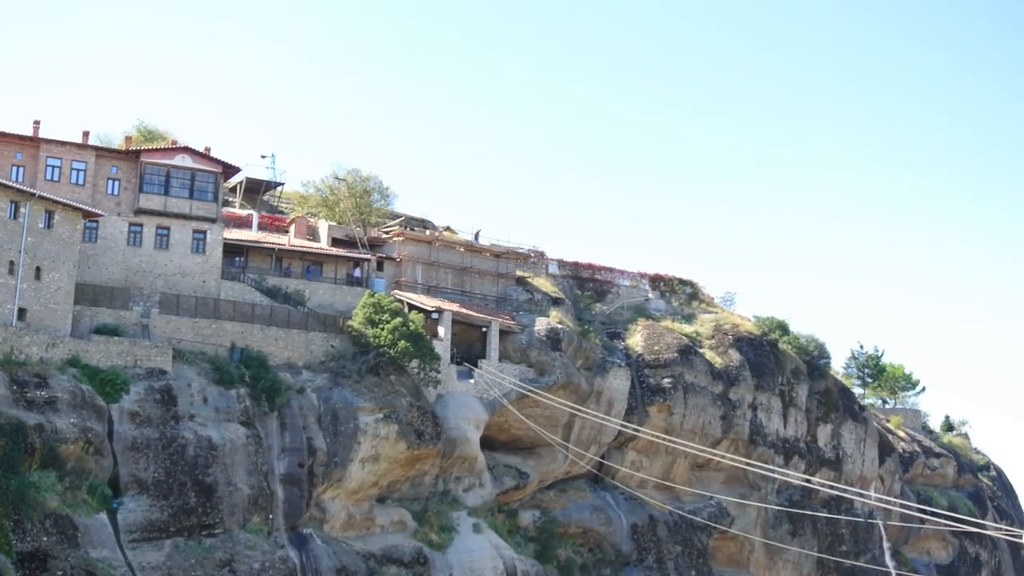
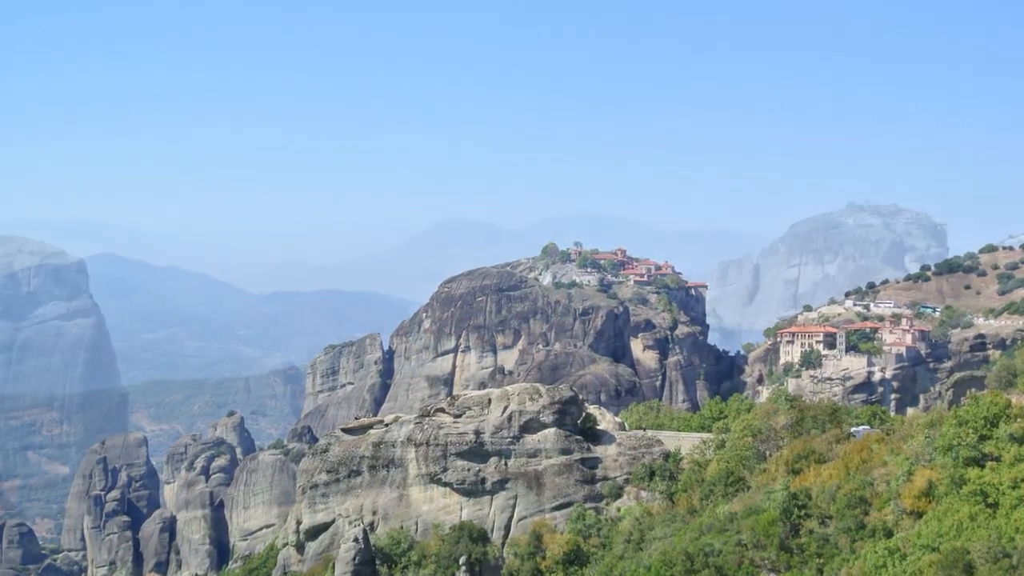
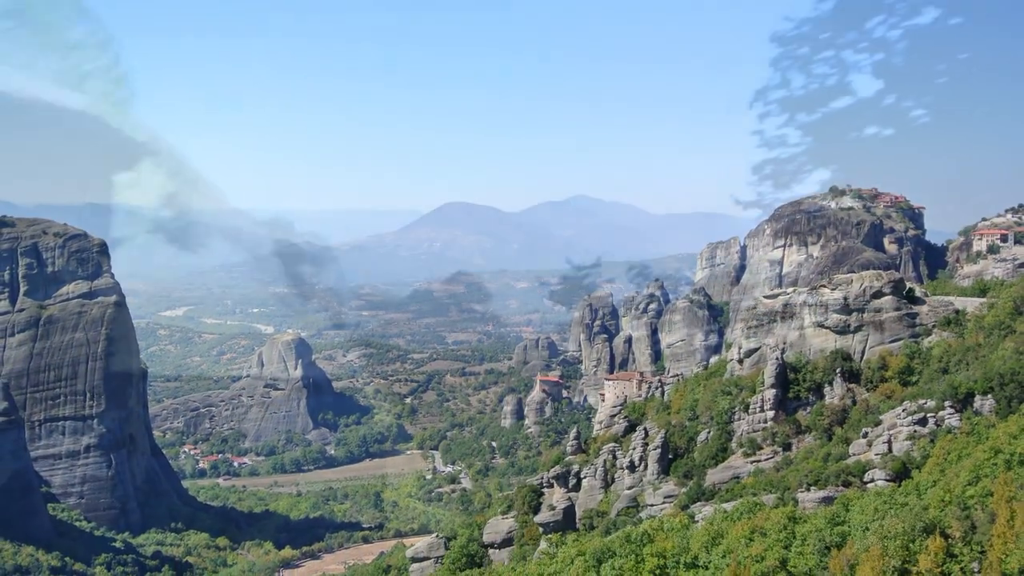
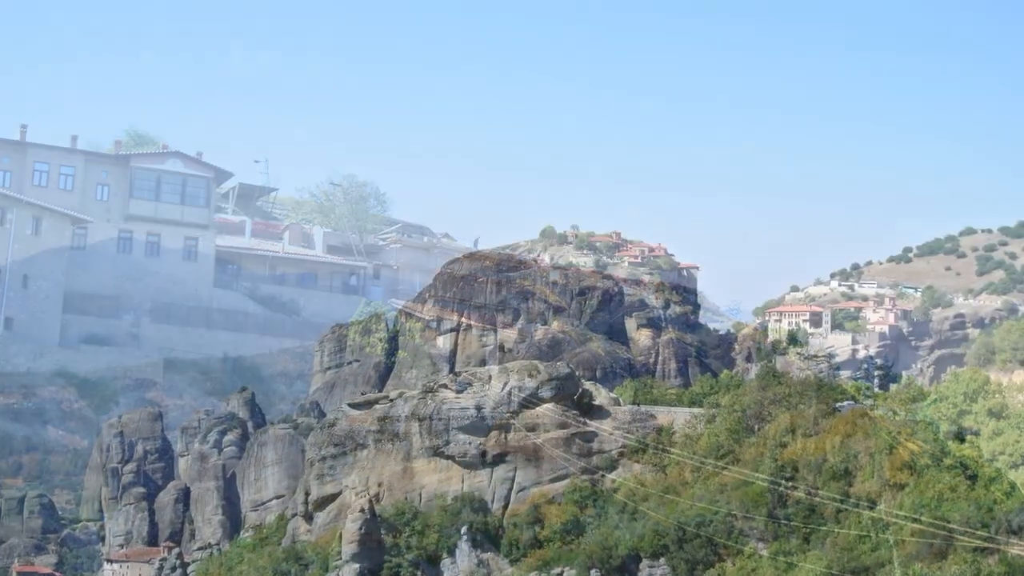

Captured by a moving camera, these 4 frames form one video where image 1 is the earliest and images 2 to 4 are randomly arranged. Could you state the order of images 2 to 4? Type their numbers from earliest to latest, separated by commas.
4, 2, 3
